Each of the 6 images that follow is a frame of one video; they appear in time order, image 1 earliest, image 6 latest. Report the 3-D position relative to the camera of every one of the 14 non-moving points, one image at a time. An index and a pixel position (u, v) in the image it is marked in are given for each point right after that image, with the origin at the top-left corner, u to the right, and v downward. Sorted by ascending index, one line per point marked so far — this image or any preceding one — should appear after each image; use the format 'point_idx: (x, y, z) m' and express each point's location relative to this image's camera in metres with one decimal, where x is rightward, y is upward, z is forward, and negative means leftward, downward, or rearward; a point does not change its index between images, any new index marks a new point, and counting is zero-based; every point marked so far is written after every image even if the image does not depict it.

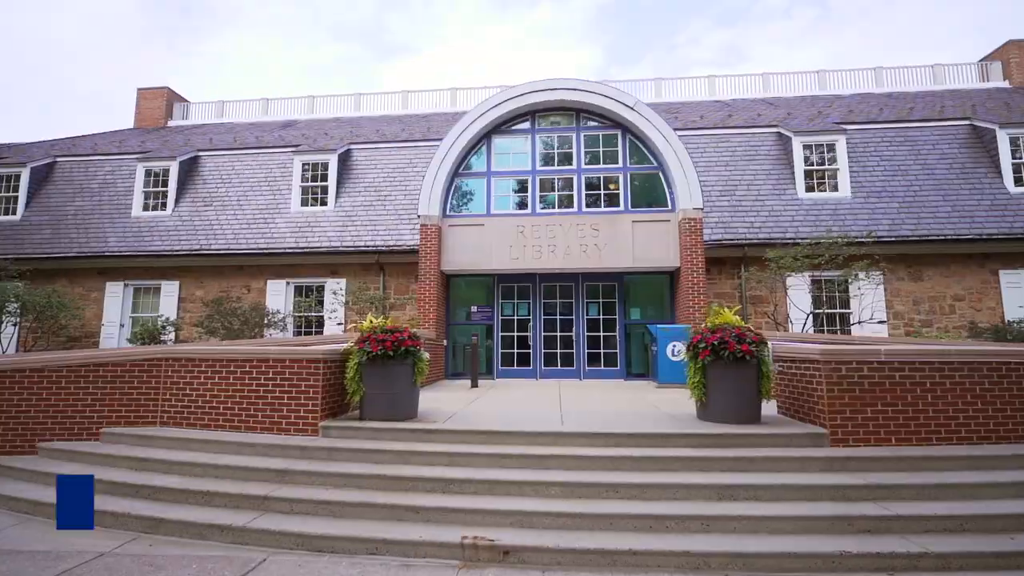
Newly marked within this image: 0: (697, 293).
0: (+4.1, -0.1, +11.1) m
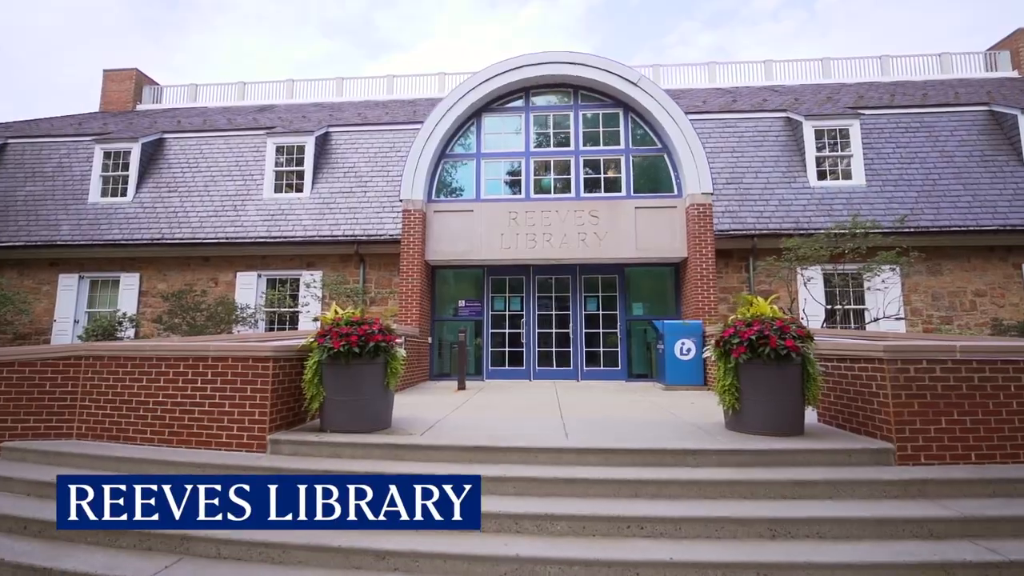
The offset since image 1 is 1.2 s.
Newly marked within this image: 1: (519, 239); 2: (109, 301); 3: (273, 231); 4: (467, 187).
0: (+4.0, +0.1, +10.1) m
1: (+0.2, +1.1, +10.8) m
2: (-11.5, -0.4, +14.1) m
3: (-6.4, +1.5, +13.2) m
4: (-1.0, +2.3, +11.5) m
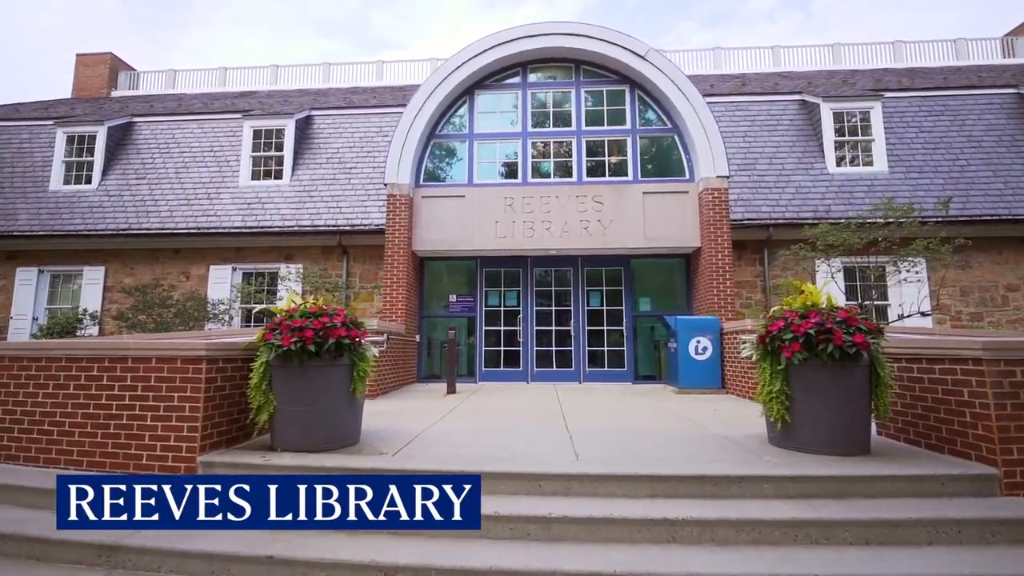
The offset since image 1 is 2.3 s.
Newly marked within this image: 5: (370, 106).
0: (+3.9, +0.2, +9.2) m
1: (+0.1, +1.2, +9.9) m
2: (-11.6, -0.2, +13.0) m
3: (-6.5, +1.7, +12.2) m
4: (-1.1, +2.5, +10.5) m
5: (-4.0, +5.1, +14.0) m
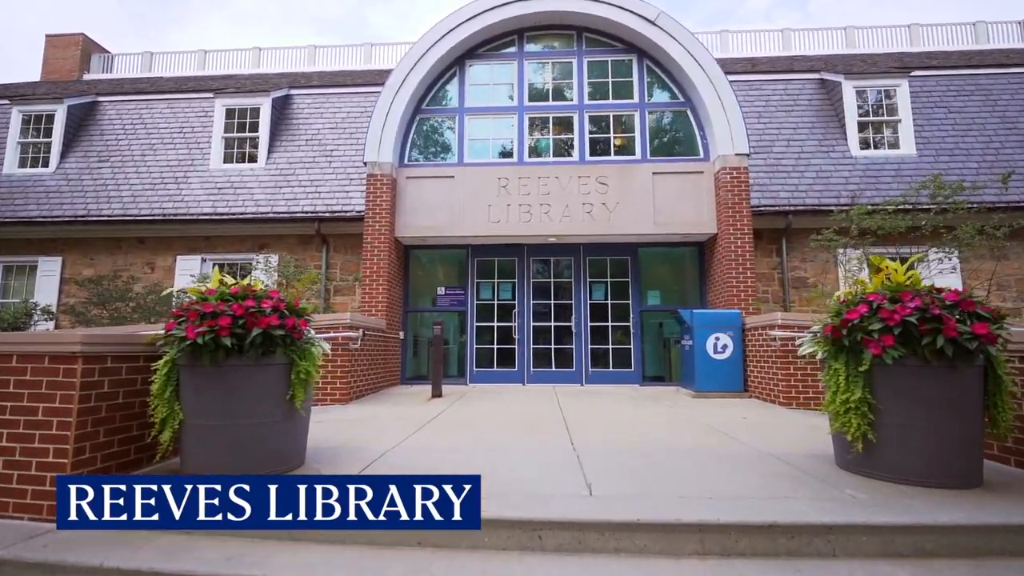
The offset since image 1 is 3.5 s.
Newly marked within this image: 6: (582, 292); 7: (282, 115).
0: (+3.8, +0.3, +8.2) m
1: (0.0, +1.4, +8.9) m
2: (-11.7, 0.0, +11.9) m
3: (-6.6, +1.8, +11.1) m
4: (-1.2, +2.6, +9.5) m
5: (-4.1, +5.3, +13.0) m
6: (+1.3, -0.1, +9.4) m
7: (-5.8, +4.4, +12.6) m
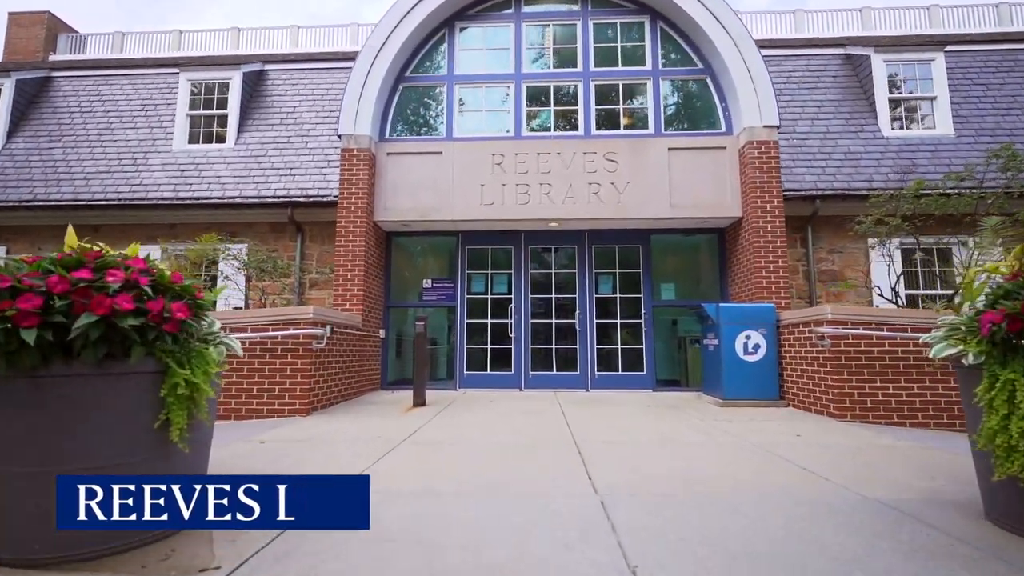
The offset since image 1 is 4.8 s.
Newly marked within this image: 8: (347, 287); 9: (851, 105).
0: (+3.7, +0.5, +7.1) m
1: (-0.1, +1.5, +7.8) m
2: (-11.8, +0.1, +10.7) m
3: (-6.7, +2.0, +10.0) m
4: (-1.3, +2.8, +8.4) m
5: (-4.2, +5.4, +11.9) m
6: (+1.3, 0.0, +8.4) m
7: (-5.9, +4.5, +11.4) m
8: (-2.5, 0.0, +7.5) m
9: (+7.0, +3.8, +10.2) m
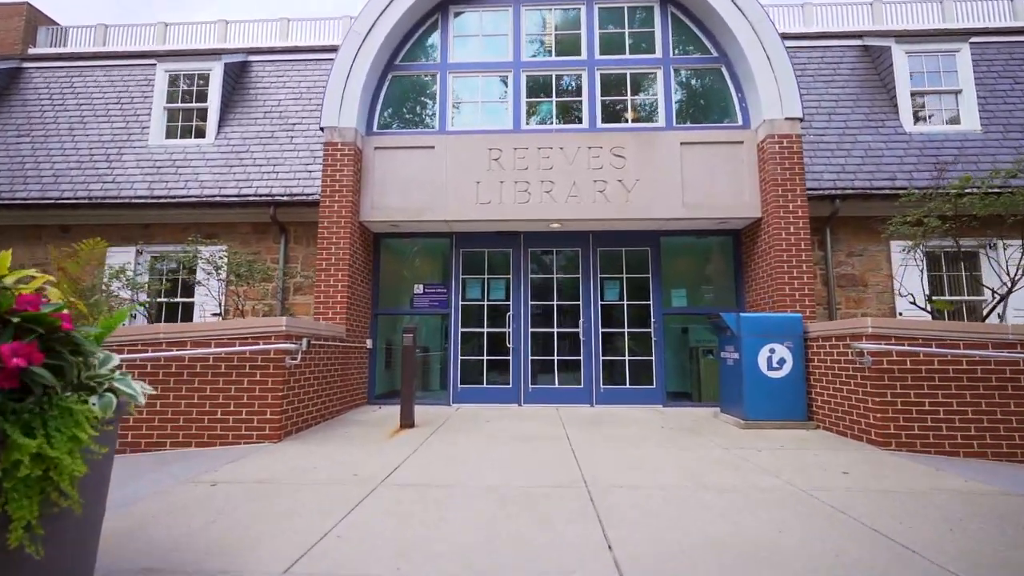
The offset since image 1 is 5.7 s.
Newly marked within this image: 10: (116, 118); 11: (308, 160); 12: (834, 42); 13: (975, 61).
0: (+3.7, +0.4, +6.5) m
1: (-0.1, +1.4, +7.1) m
2: (-11.8, 0.0, +10.0) m
3: (-6.7, +1.9, +9.3) m
4: (-1.3, +2.7, +7.7) m
5: (-4.3, +5.4, +11.2) m
6: (+1.2, 0.0, +7.7) m
7: (-6.0, +4.4, +10.8) m
8: (-2.5, -0.1, +6.9) m
9: (+6.9, +3.7, +9.6) m
10: (-8.3, +3.6, +10.4) m
11: (-3.9, +2.4, +9.5) m
12: (+6.8, +5.2, +10.5) m
13: (+9.2, +4.5, +9.9) m
